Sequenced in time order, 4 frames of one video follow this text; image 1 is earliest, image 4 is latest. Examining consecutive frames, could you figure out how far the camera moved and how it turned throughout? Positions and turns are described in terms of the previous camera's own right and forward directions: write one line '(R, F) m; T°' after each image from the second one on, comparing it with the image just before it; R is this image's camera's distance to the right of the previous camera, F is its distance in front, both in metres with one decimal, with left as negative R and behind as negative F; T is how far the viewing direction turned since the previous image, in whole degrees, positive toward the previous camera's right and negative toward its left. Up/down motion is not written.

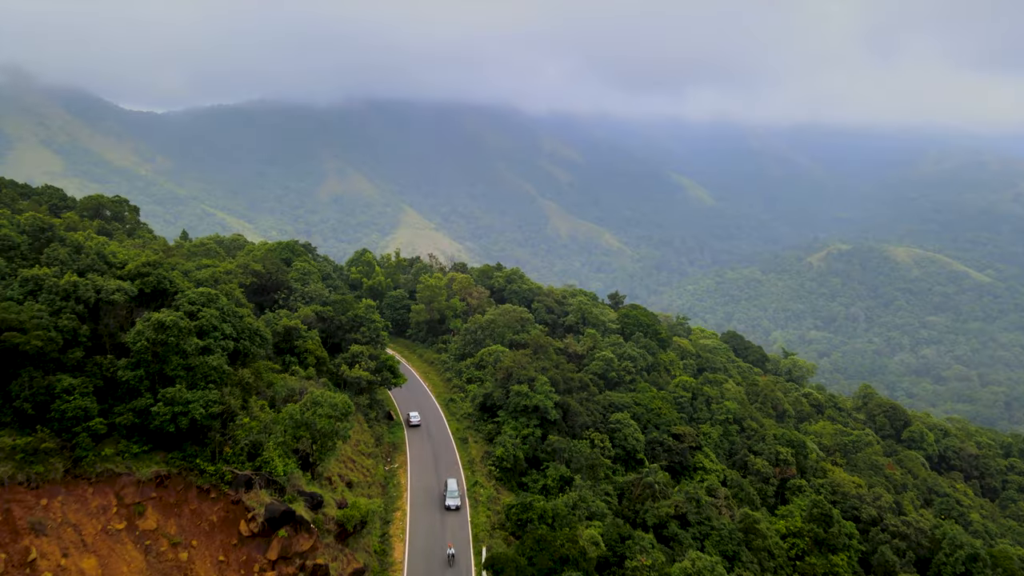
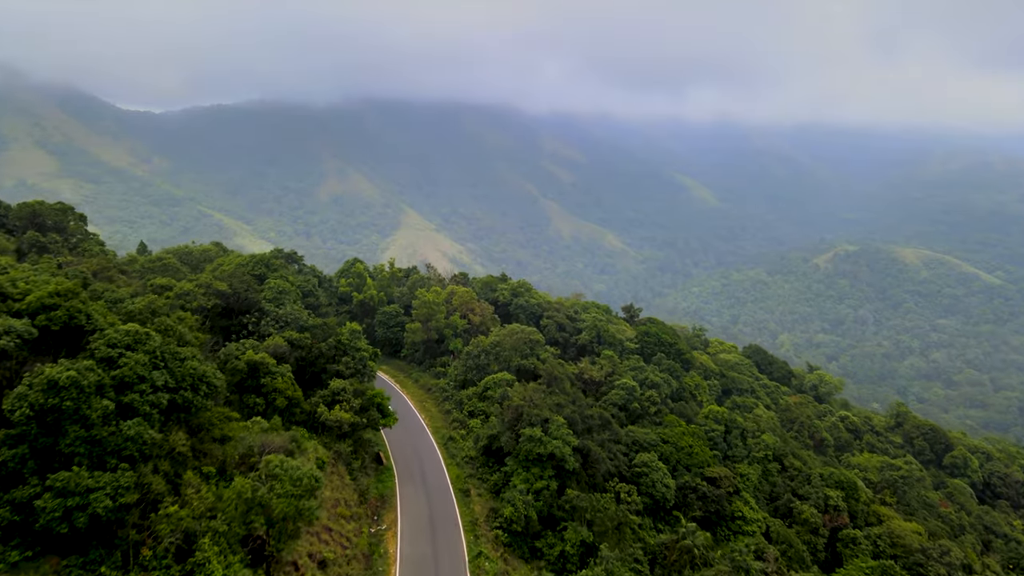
(-0.3, +4.5) m; 0°
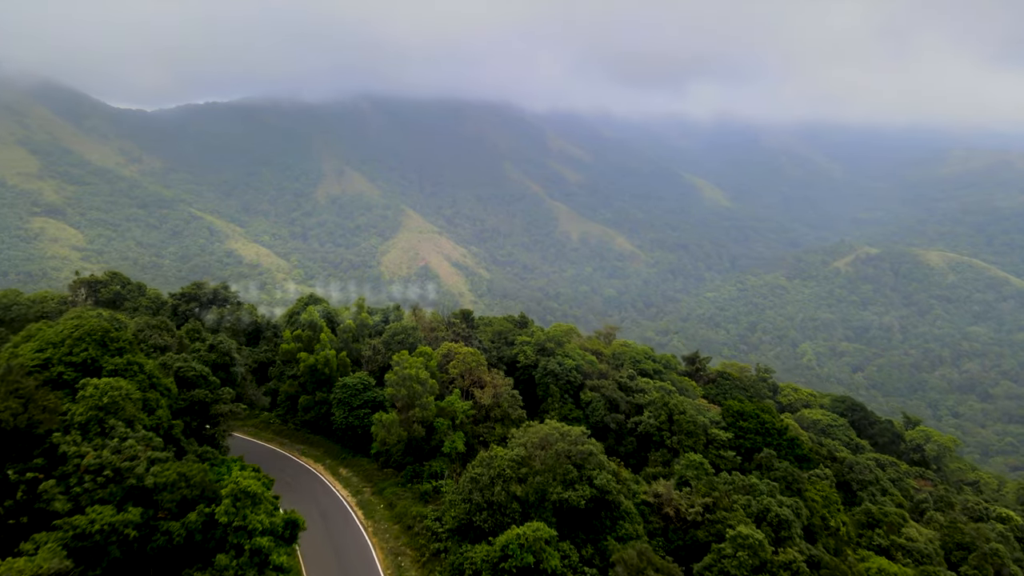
(-0.9, +13.5) m; 0°
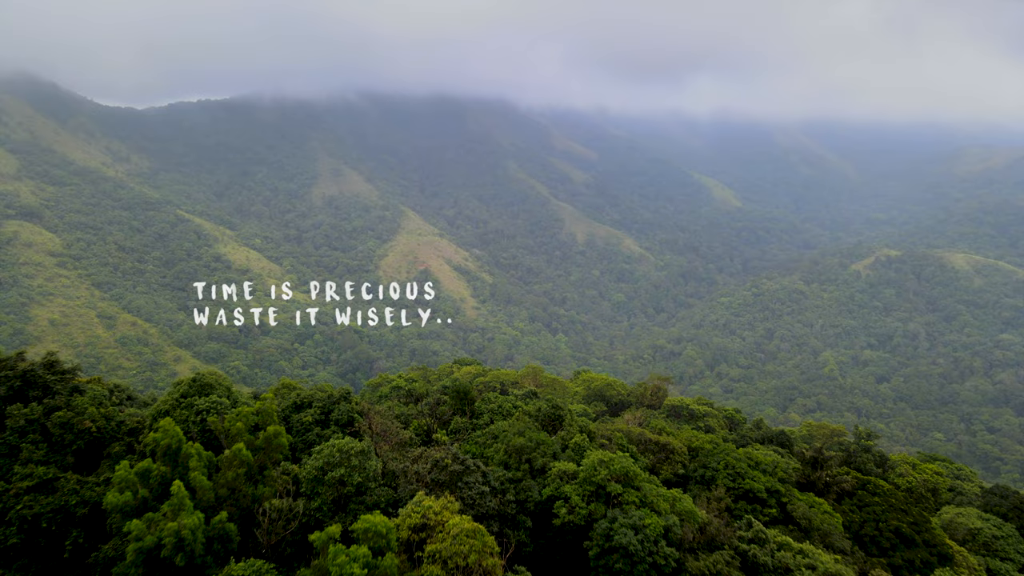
(-0.6, +13.1) m; 0°
